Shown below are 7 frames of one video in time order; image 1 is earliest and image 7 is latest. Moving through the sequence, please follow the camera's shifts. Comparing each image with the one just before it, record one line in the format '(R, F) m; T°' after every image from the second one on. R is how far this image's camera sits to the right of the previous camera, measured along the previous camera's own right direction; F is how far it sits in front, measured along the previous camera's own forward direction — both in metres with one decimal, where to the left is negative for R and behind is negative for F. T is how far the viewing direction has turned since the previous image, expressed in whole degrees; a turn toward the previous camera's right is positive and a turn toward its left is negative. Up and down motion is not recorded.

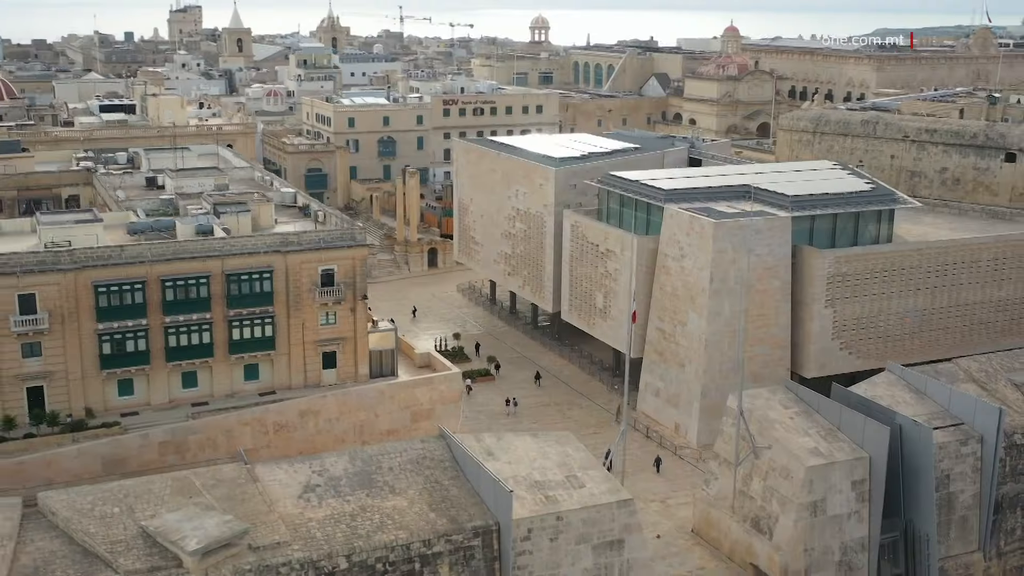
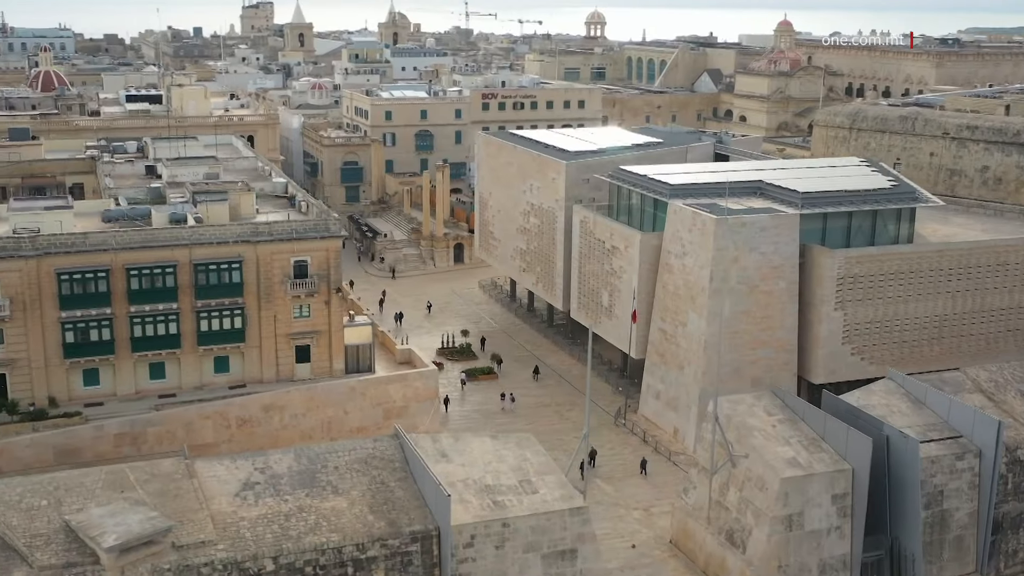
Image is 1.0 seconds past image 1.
(+3.8, +1.9) m; -4°
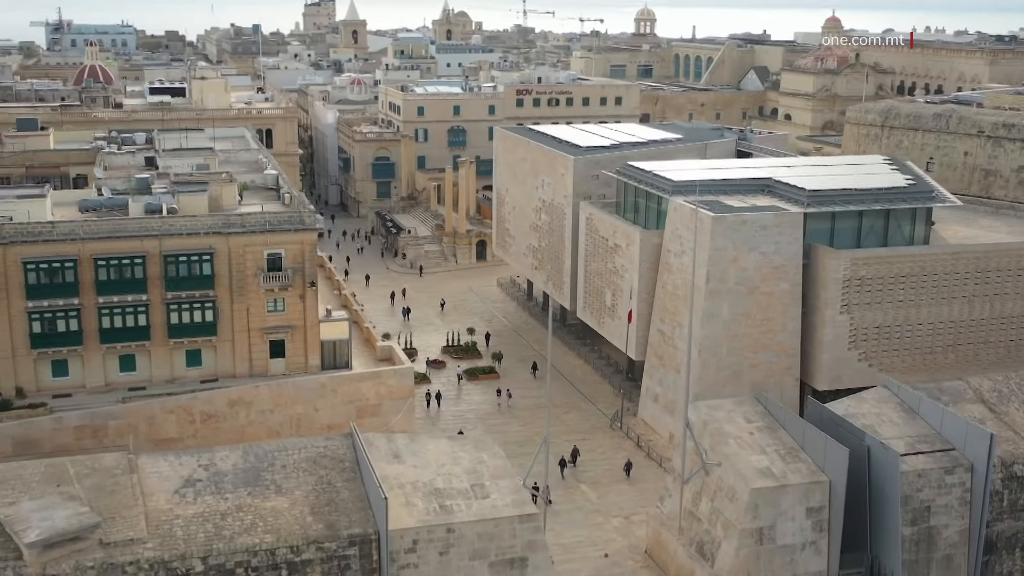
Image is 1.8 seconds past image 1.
(+3.4, +1.6) m; -3°
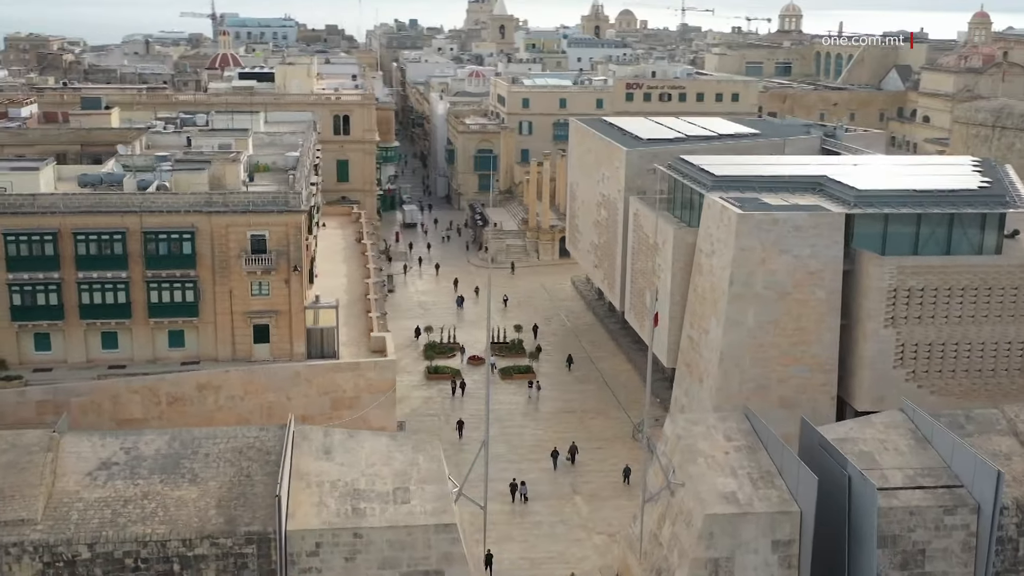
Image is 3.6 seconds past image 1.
(+6.5, +3.3) m; -9°
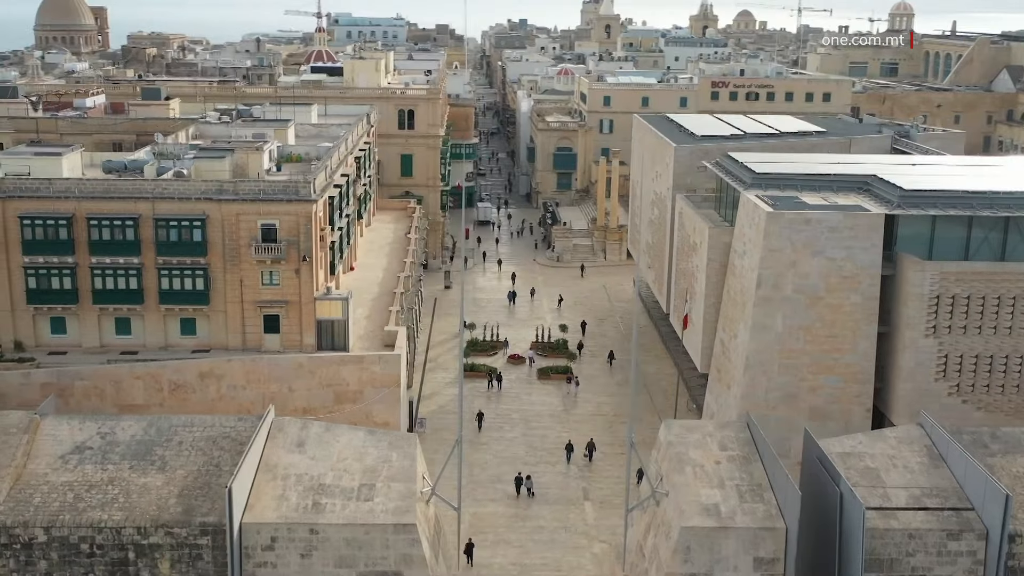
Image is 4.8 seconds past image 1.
(+3.9, +1.6) m; -6°
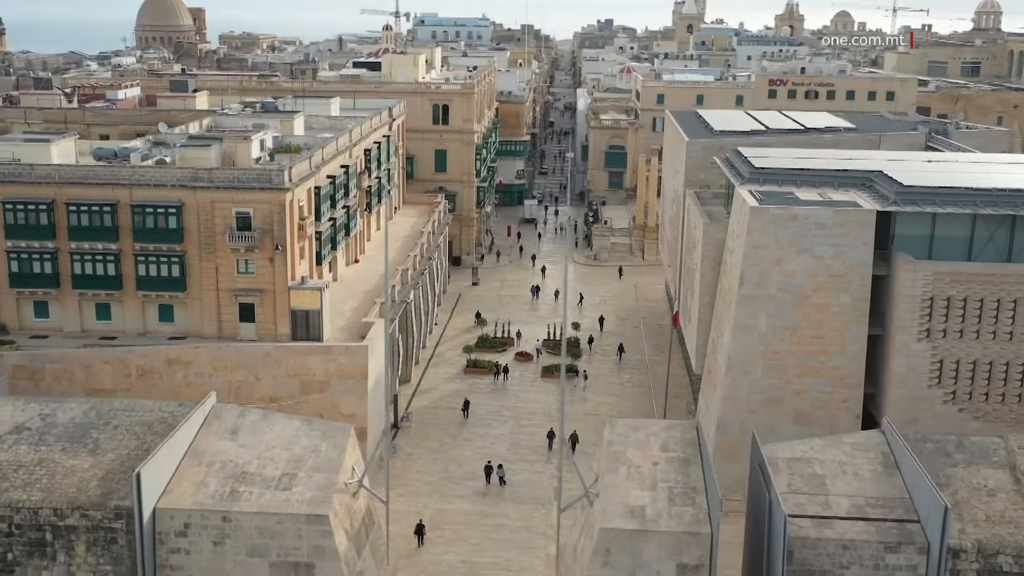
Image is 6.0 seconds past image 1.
(+4.5, +1.1) m; -5°
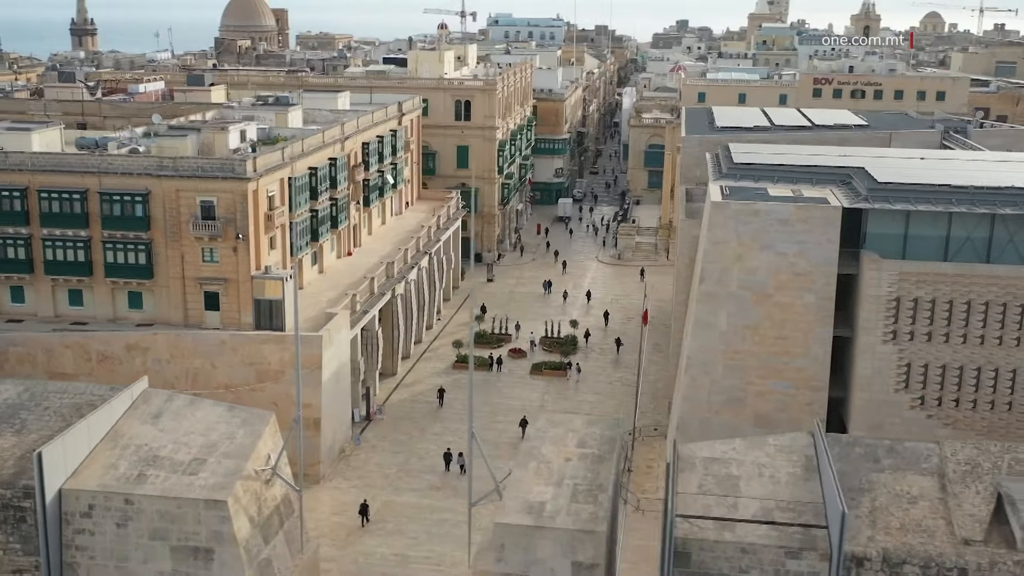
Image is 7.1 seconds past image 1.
(+4.7, +0.7) m; -4°
